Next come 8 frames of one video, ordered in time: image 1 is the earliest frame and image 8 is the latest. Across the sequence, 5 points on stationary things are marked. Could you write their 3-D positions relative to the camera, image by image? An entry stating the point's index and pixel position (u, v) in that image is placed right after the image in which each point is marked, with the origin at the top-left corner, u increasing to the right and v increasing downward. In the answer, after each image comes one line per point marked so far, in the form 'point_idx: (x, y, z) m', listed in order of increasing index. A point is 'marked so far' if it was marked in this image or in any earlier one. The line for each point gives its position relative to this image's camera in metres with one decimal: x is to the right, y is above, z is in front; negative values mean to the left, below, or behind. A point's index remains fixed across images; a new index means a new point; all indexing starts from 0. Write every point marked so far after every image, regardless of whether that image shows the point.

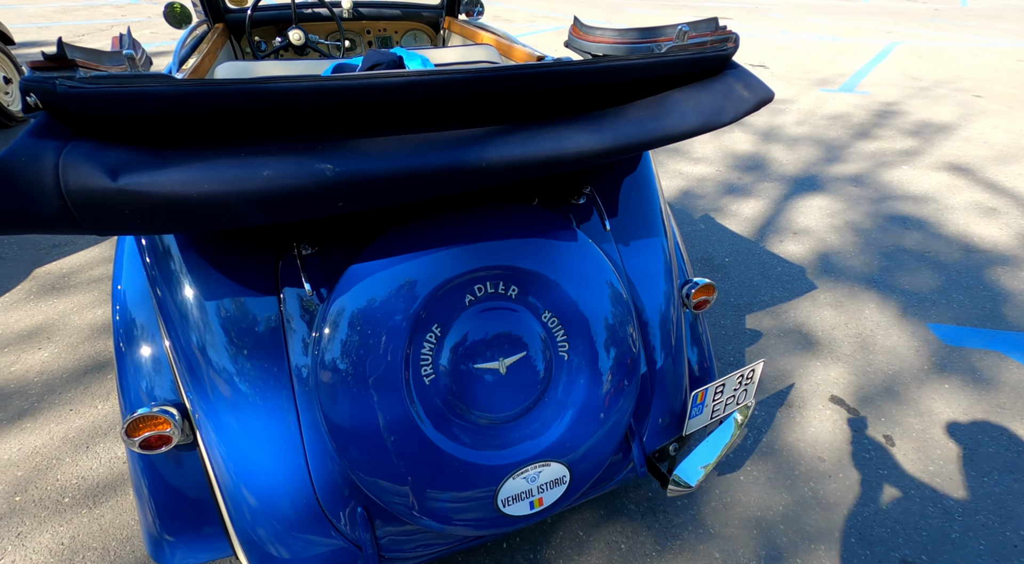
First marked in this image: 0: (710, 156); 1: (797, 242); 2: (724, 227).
0: (+1.4, +0.9, +4.8) m
1: (+1.7, +0.2, +4.1) m
2: (+1.3, +0.3, +4.1) m
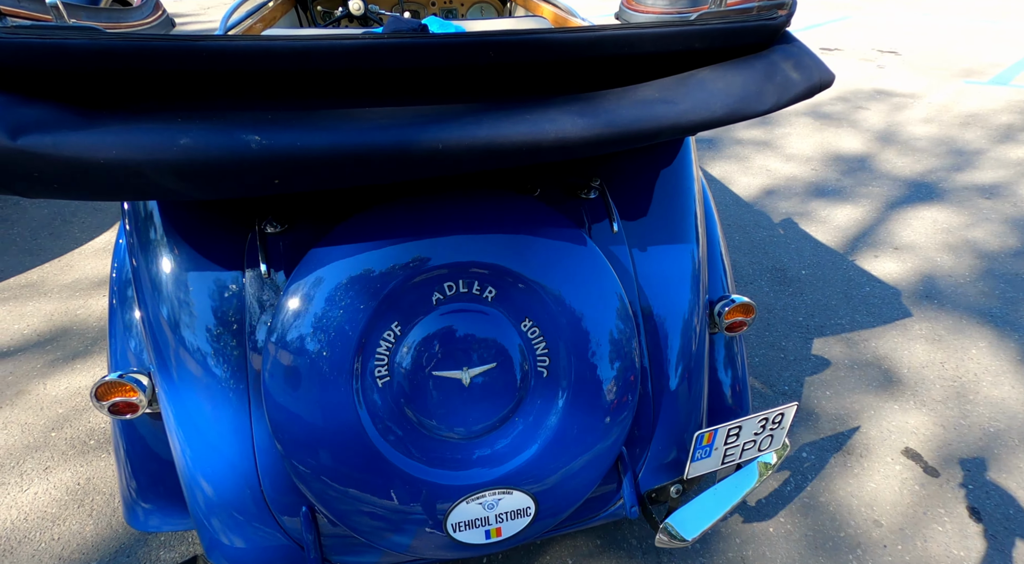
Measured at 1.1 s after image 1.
0: (+1.9, +0.8, +4.3) m
1: (+2.0, +0.1, +3.5) m
2: (+1.6, +0.3, +3.6) m
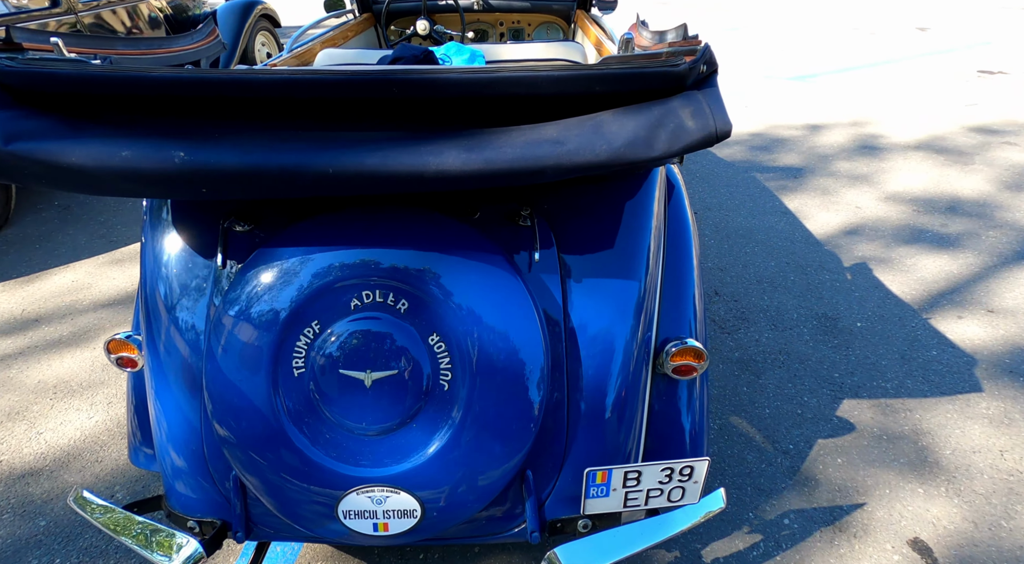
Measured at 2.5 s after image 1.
0: (+2.3, +0.5, +3.8) m
1: (+2.1, -0.2, +3.1) m
2: (+1.8, 0.0, +3.2) m
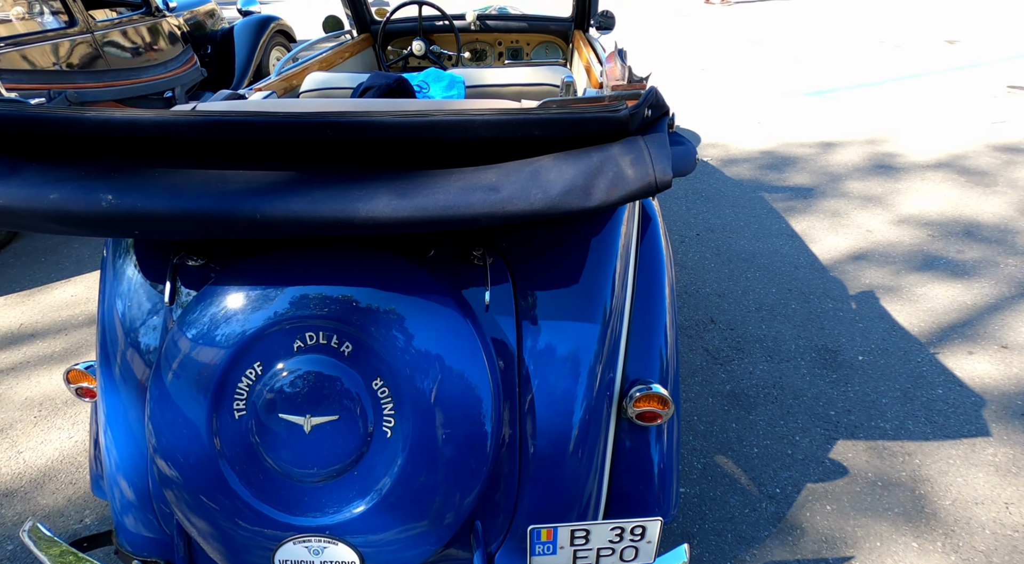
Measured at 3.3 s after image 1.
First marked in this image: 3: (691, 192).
0: (+2.3, +0.4, +3.6) m
1: (+2.1, -0.3, +2.9) m
2: (+1.7, -0.1, +3.0) m
3: (+1.0, +0.5, +3.9) m
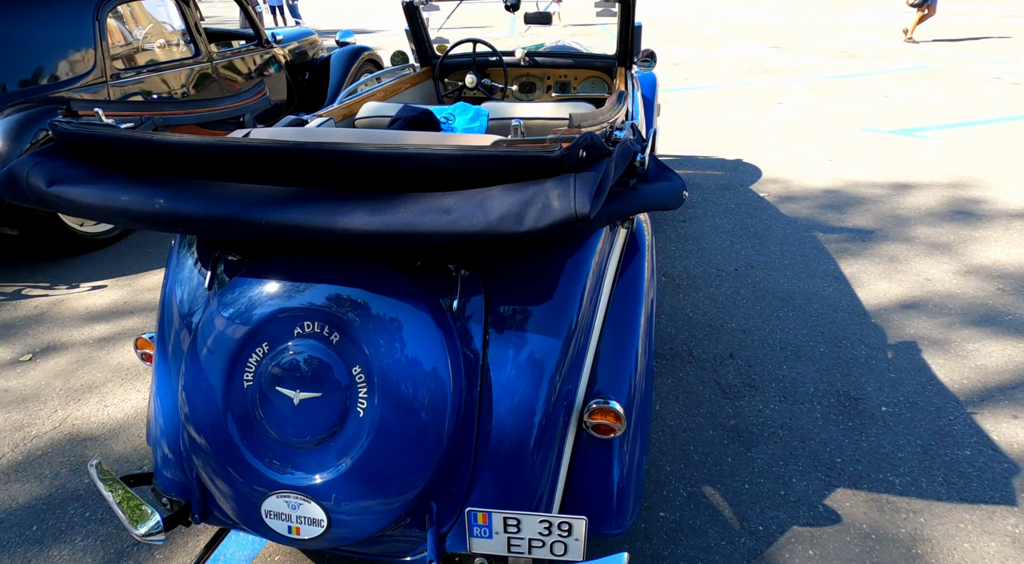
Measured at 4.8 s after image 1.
0: (+2.5, +0.1, +3.4) m
1: (+2.1, -0.6, +2.7) m
2: (+1.8, -0.4, +2.9) m
3: (+1.3, +0.3, +3.9) m
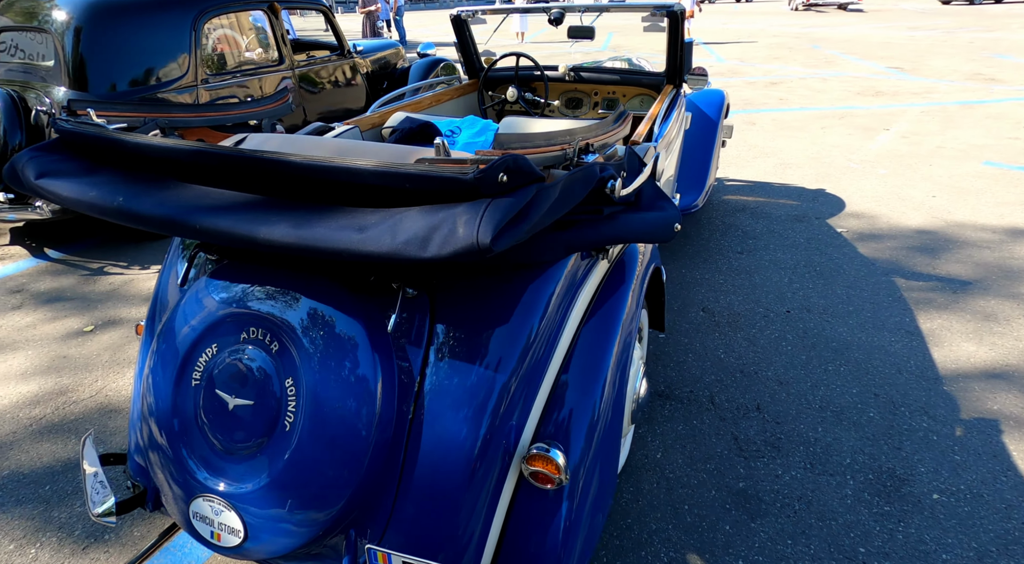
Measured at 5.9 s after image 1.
0: (+2.6, -0.3, +2.8) m
1: (+2.0, -0.8, +2.1) m
2: (+1.8, -0.6, +2.4) m
3: (+1.5, +0.1, +3.5) m
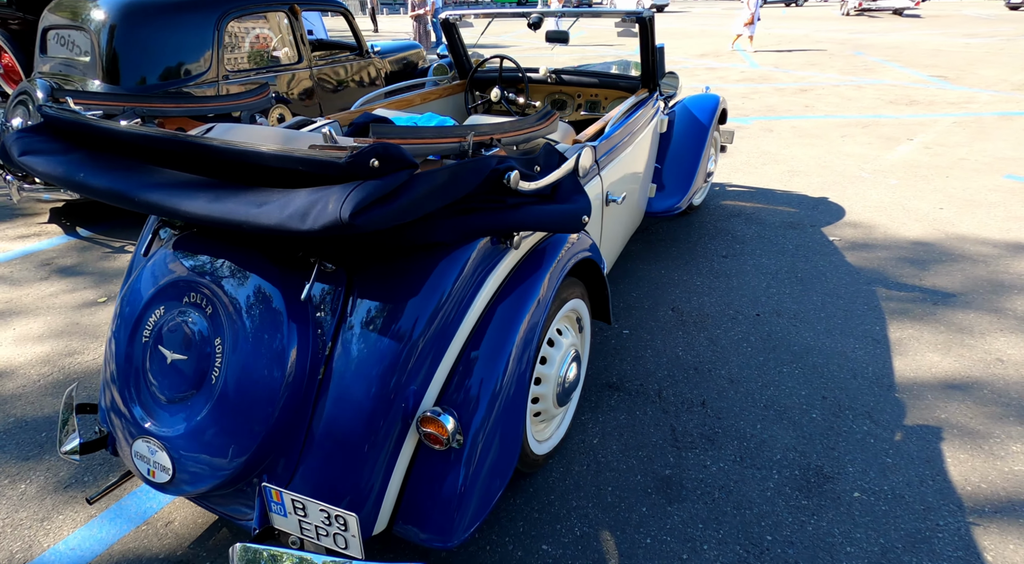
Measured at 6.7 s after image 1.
0: (+2.4, -0.3, +2.7) m
1: (+1.7, -0.9, +2.1) m
2: (+1.5, -0.6, +2.4) m
3: (+1.4, +0.1, +3.5) m
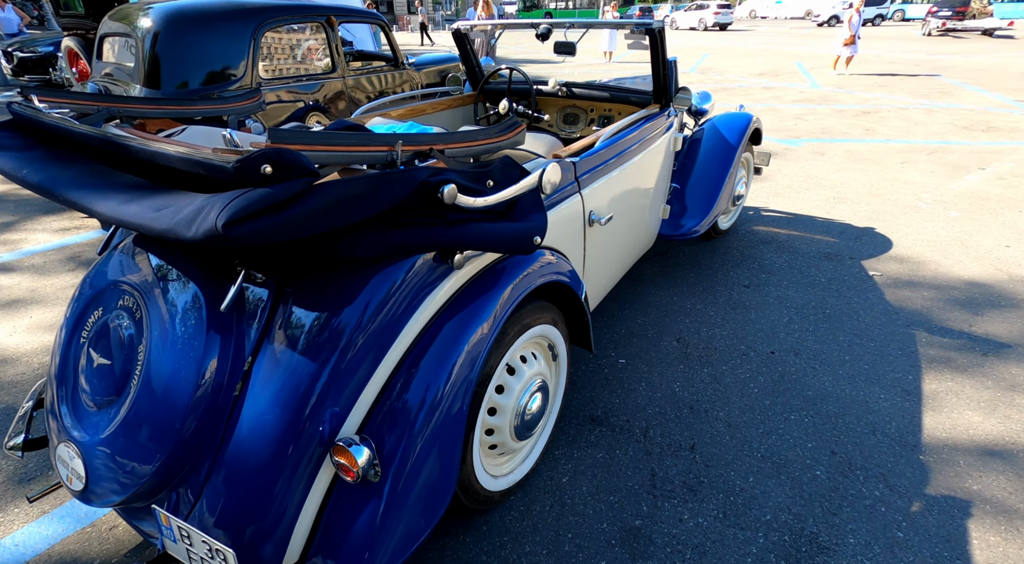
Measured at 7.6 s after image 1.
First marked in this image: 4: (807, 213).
0: (+2.3, -0.5, +2.3) m
1: (+1.5, -1.0, +1.7) m
2: (+1.4, -0.8, +2.1) m
3: (+1.4, -0.1, +3.2) m
4: (+1.8, +0.4, +4.1) m
